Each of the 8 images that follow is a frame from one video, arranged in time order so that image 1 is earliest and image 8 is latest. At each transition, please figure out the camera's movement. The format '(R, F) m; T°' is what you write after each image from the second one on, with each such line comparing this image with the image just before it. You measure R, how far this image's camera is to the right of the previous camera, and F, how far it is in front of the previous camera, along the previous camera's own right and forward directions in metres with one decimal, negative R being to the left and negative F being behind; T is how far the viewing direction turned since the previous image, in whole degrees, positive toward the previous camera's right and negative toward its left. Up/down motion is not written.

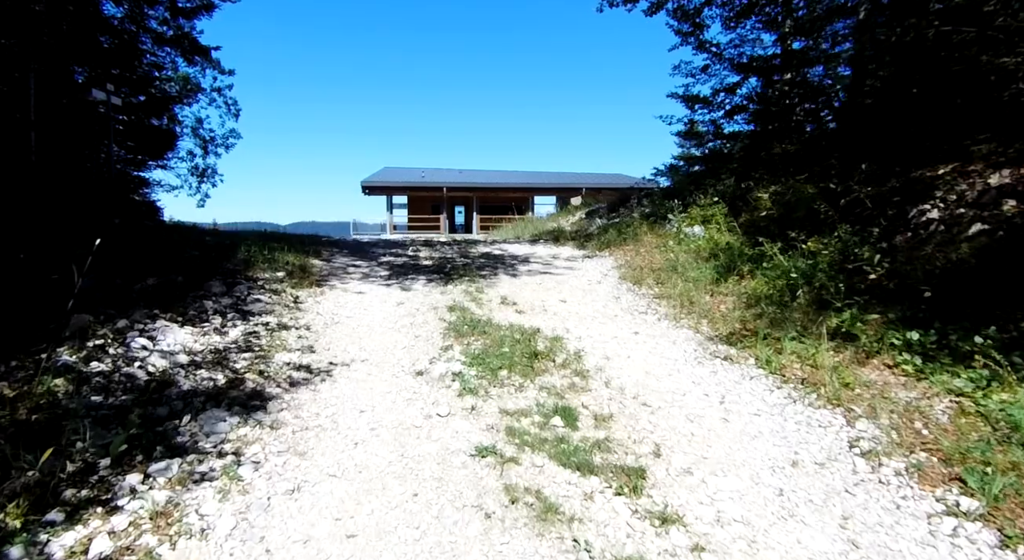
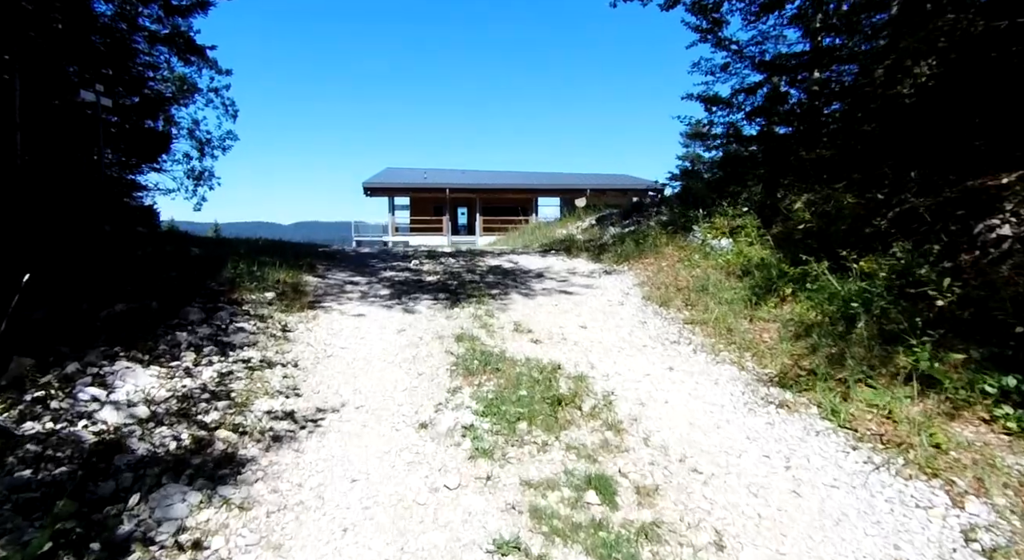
(-0.1, +0.6) m; 0°
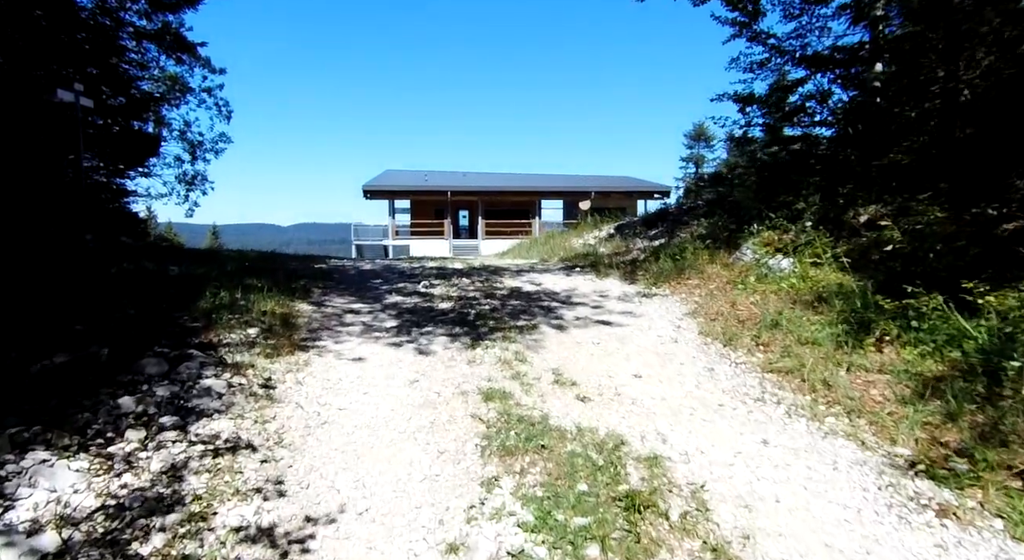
(-0.3, +1.0) m; 0°
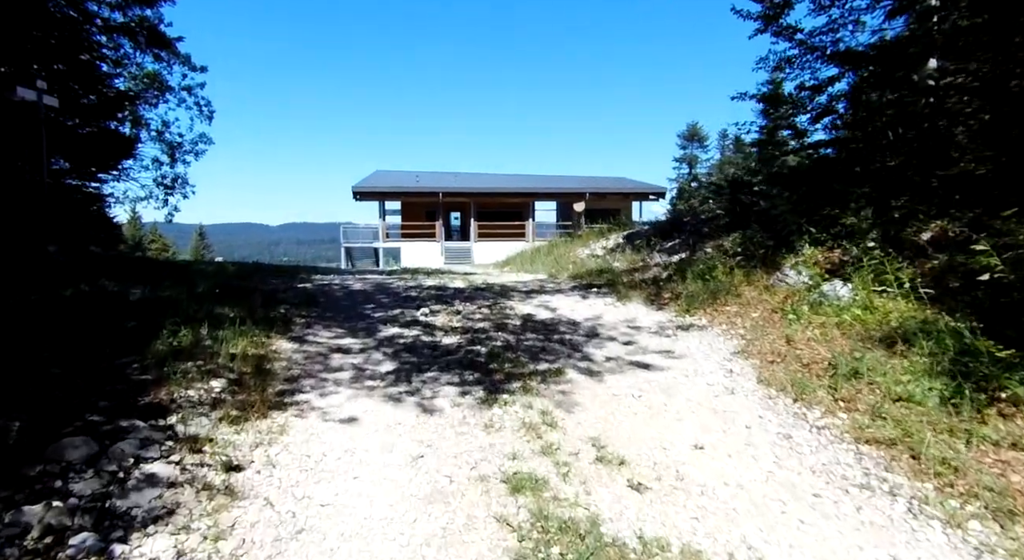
(-0.2, +0.9) m; +1°
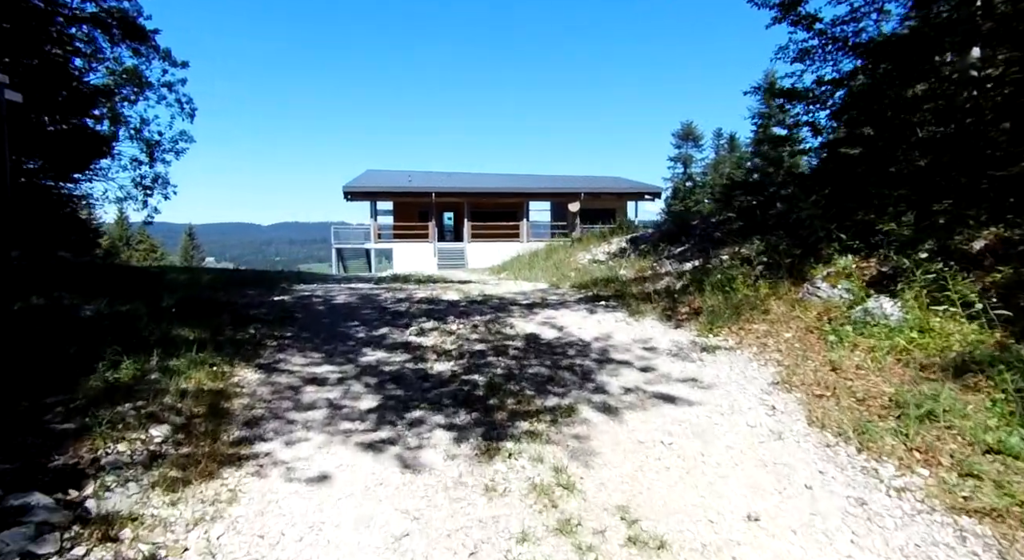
(-0.1, +0.7) m; +1°
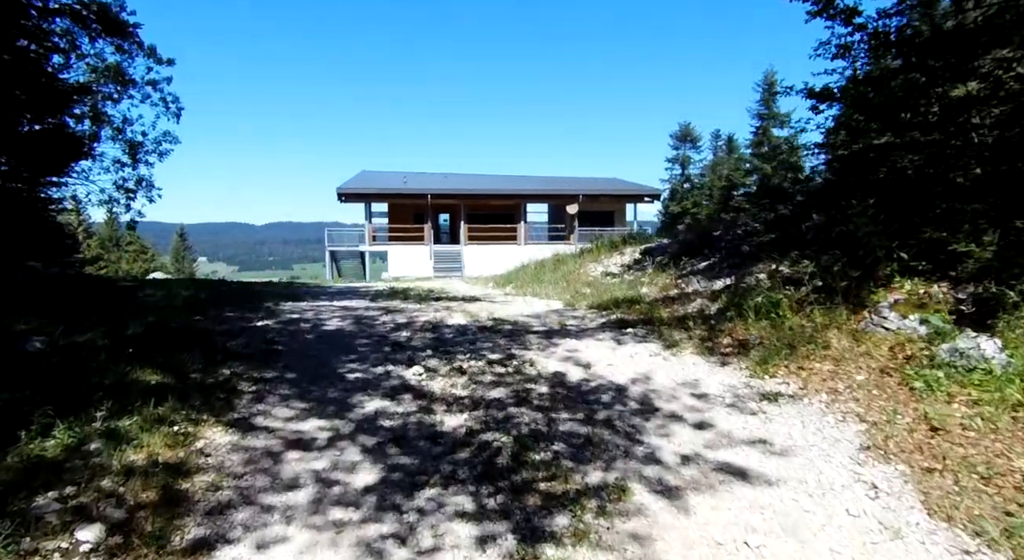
(-0.2, +0.8) m; +1°
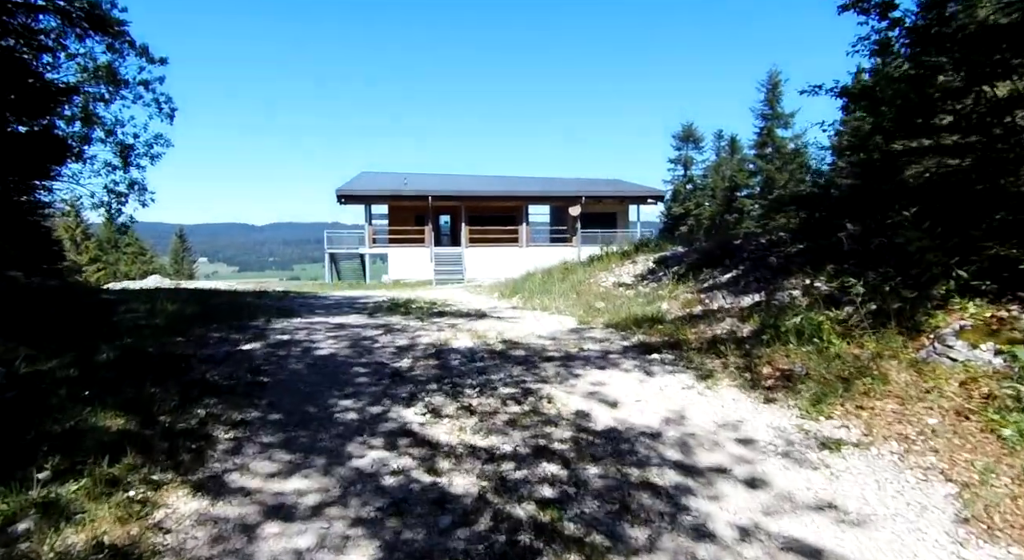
(-0.1, +0.6) m; 0°
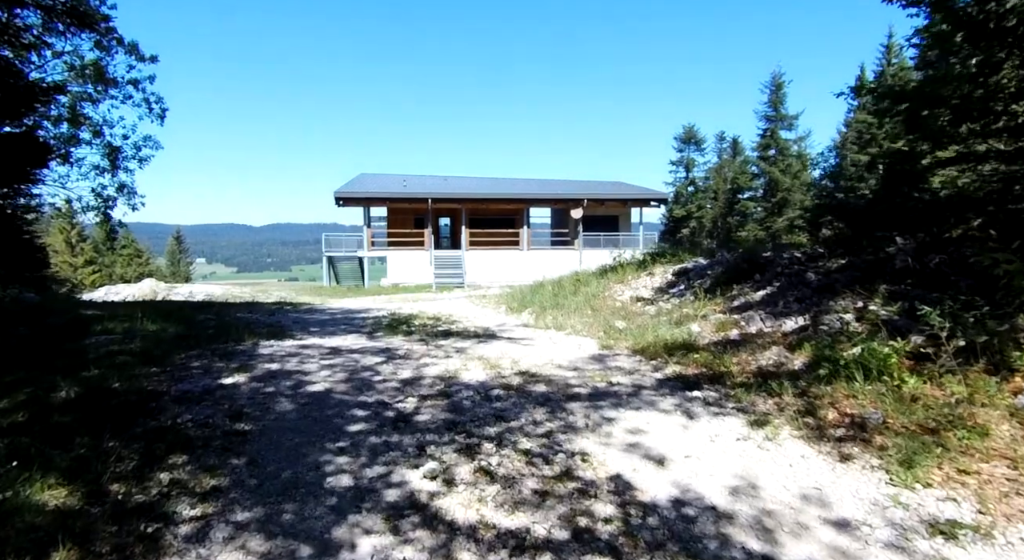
(-0.2, +0.7) m; 0°
